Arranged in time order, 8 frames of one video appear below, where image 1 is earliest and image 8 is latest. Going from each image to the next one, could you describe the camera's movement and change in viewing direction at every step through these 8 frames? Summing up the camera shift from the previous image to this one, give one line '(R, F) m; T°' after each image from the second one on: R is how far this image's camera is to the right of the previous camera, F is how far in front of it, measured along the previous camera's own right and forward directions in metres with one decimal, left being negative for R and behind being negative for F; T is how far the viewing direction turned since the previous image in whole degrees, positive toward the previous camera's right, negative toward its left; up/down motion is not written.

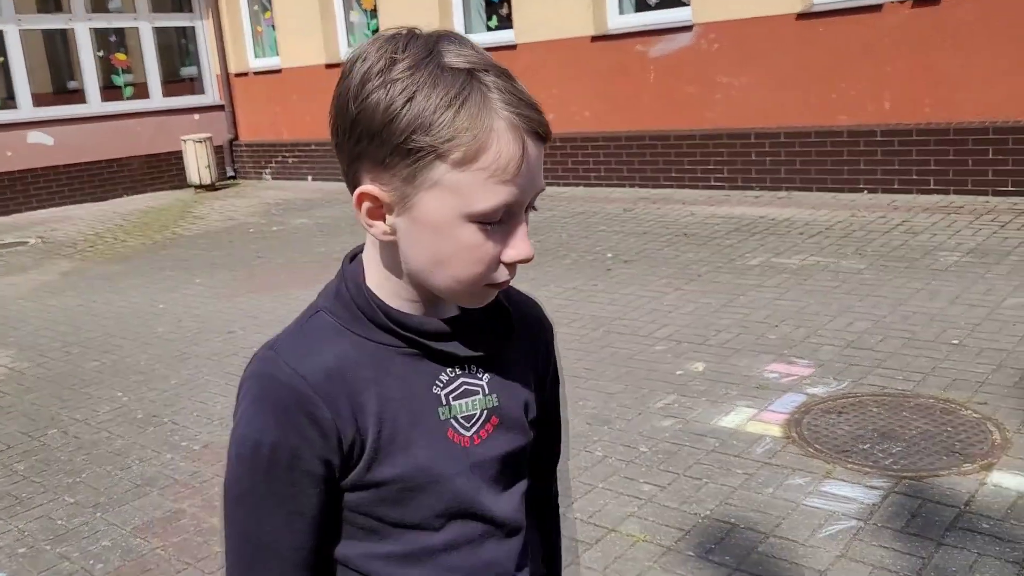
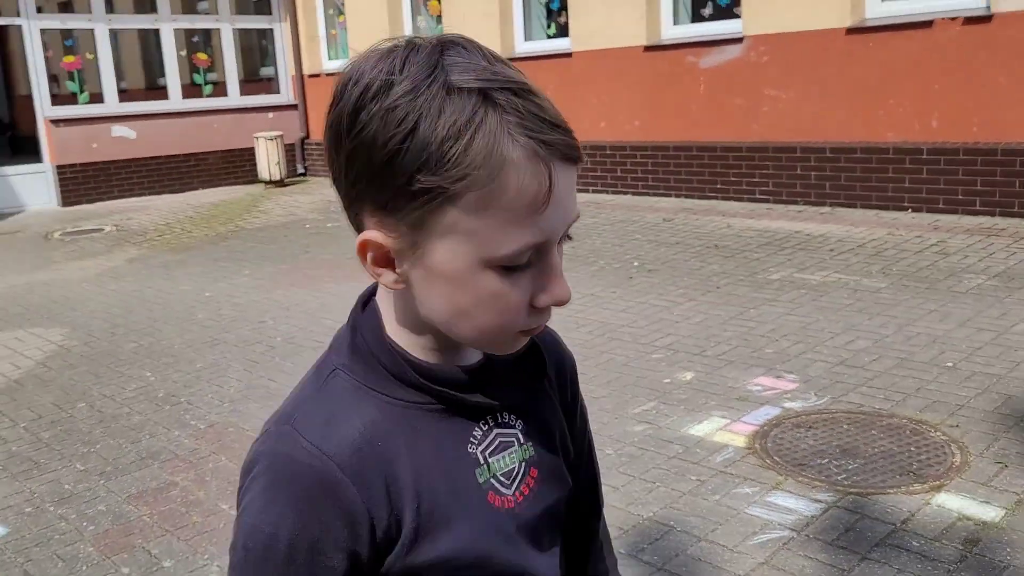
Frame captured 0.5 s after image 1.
(+0.5, -0.1) m; -5°
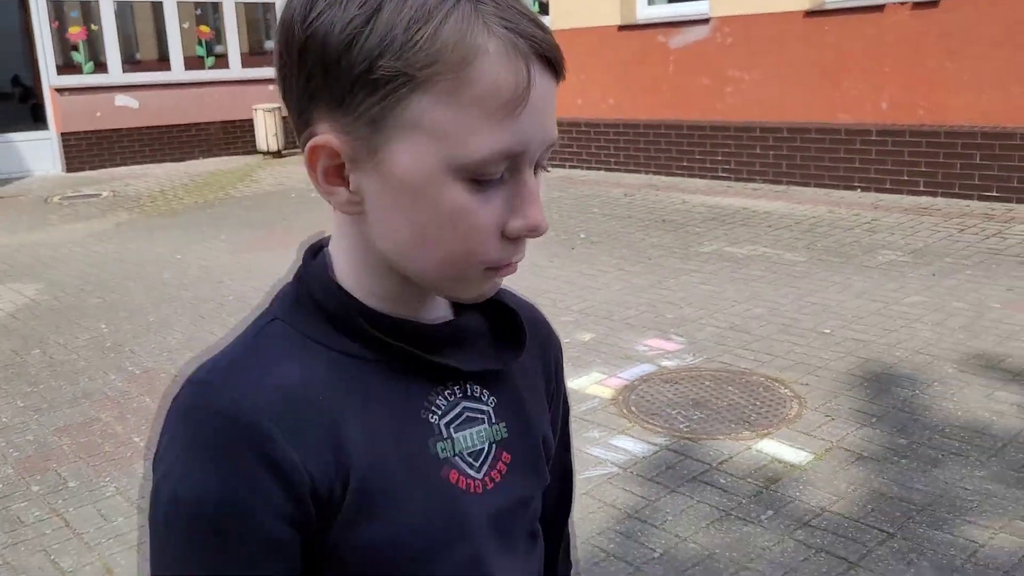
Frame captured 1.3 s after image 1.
(+0.7, -0.4) m; -2°
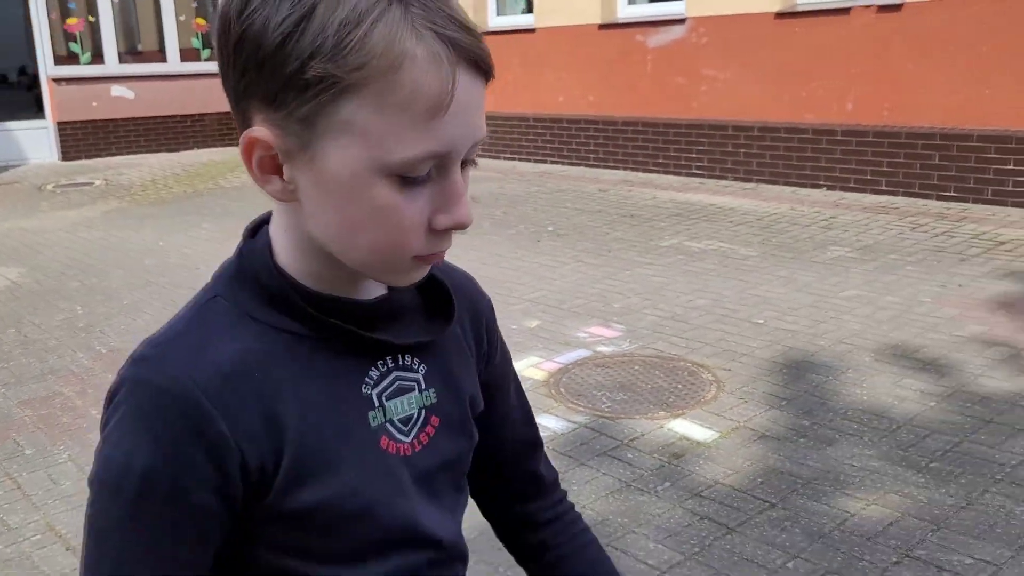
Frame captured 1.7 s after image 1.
(+0.3, -0.2) m; 0°
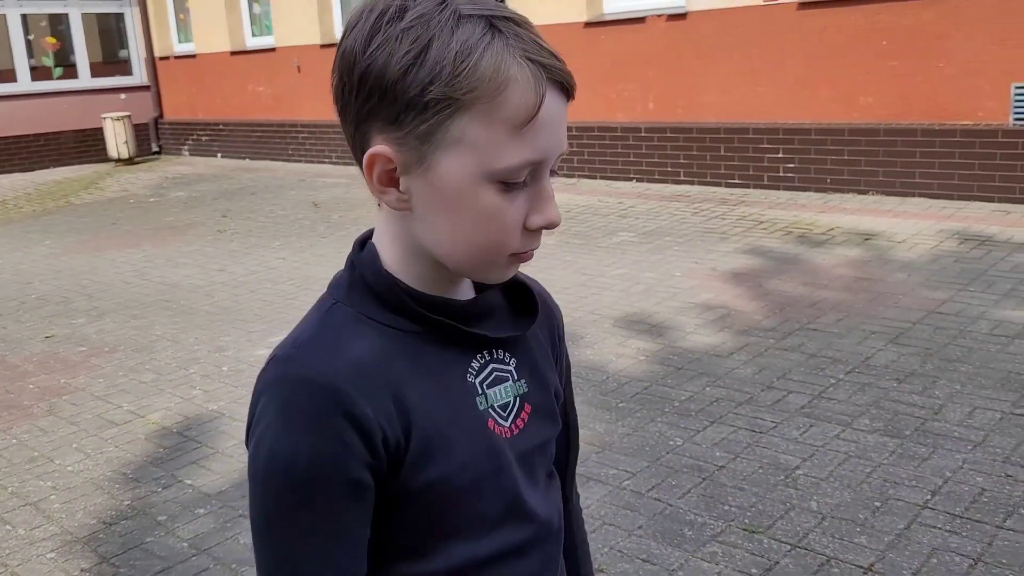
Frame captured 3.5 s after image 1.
(+0.7, -0.7) m; +6°
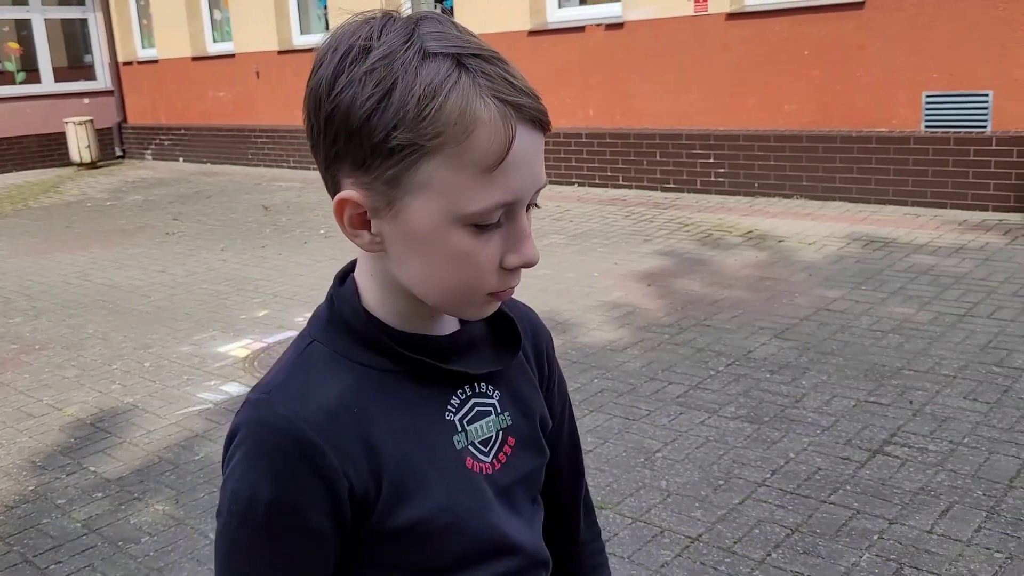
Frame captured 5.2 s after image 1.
(+0.4, -0.2) m; +1°
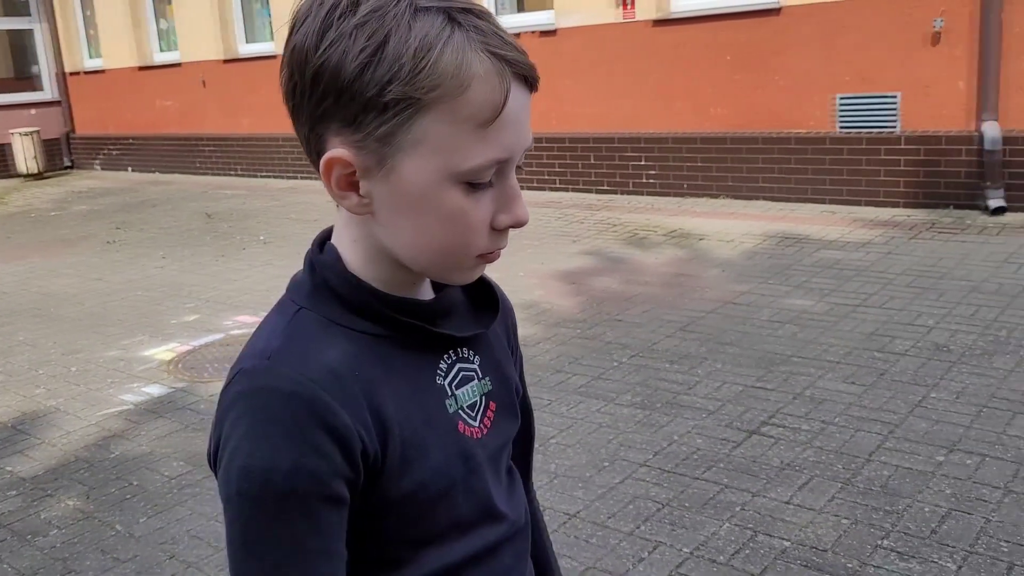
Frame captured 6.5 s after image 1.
(+0.3, -0.2) m; +2°
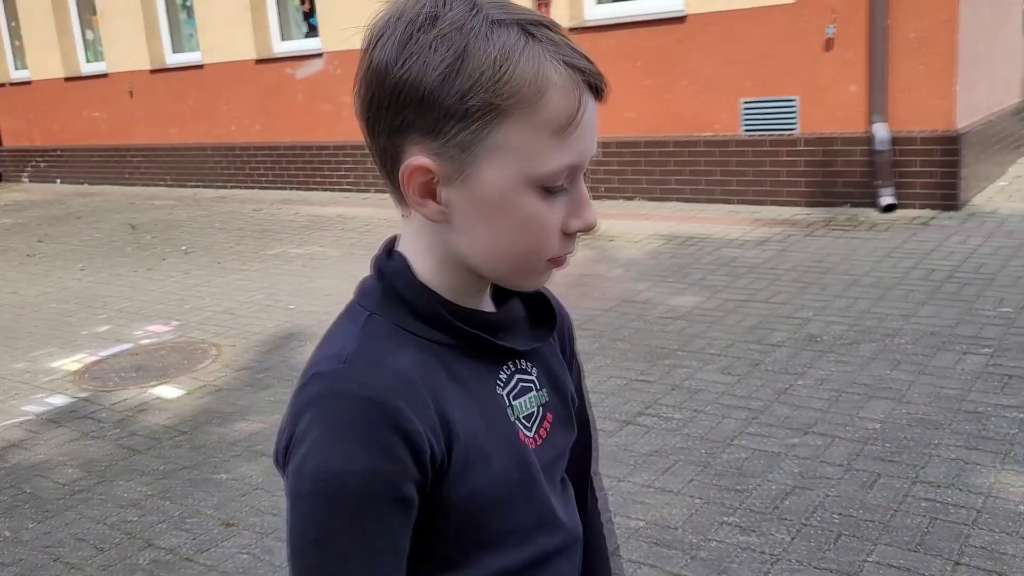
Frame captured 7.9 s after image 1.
(+0.3, -0.2) m; +3°
